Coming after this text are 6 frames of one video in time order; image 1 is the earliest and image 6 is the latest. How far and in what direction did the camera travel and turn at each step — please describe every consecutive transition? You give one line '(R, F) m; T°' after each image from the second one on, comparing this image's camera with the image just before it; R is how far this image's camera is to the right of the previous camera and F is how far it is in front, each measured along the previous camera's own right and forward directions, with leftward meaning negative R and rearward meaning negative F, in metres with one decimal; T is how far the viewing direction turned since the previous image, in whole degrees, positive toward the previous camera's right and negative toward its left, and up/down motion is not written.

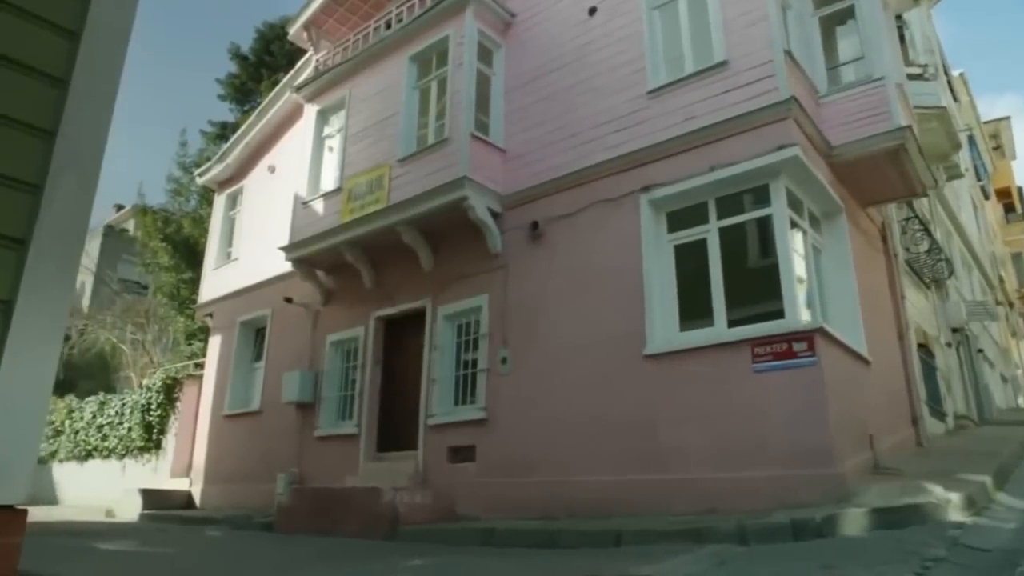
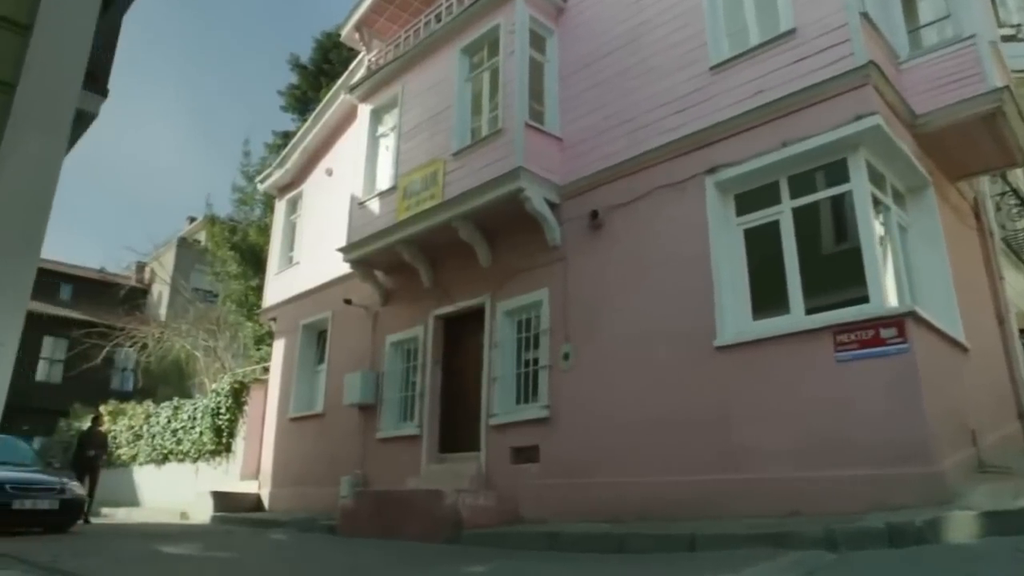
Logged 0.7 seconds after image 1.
(0.0, +0.4) m; -5°
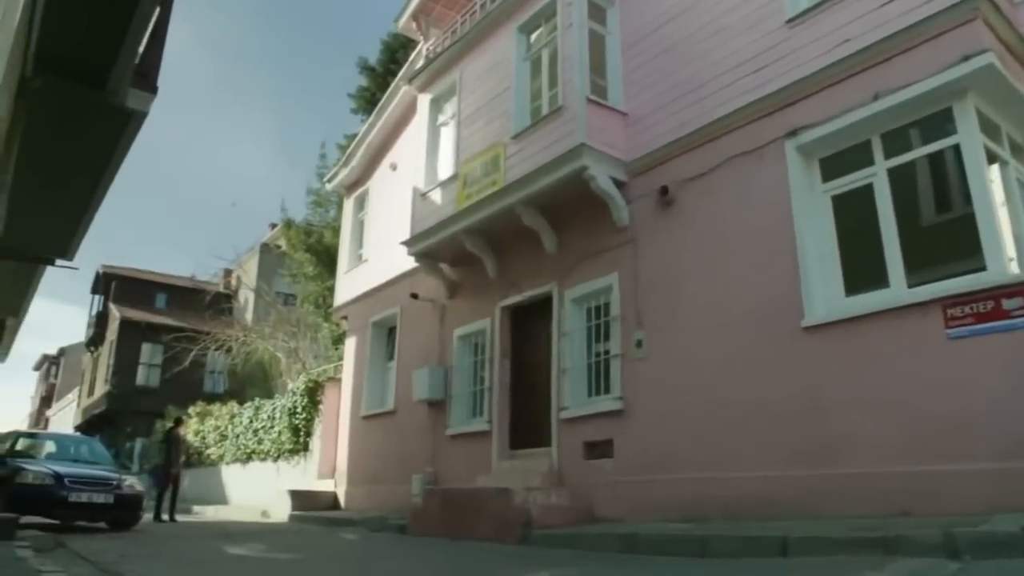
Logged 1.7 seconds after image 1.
(+0.2, +0.5) m; -6°
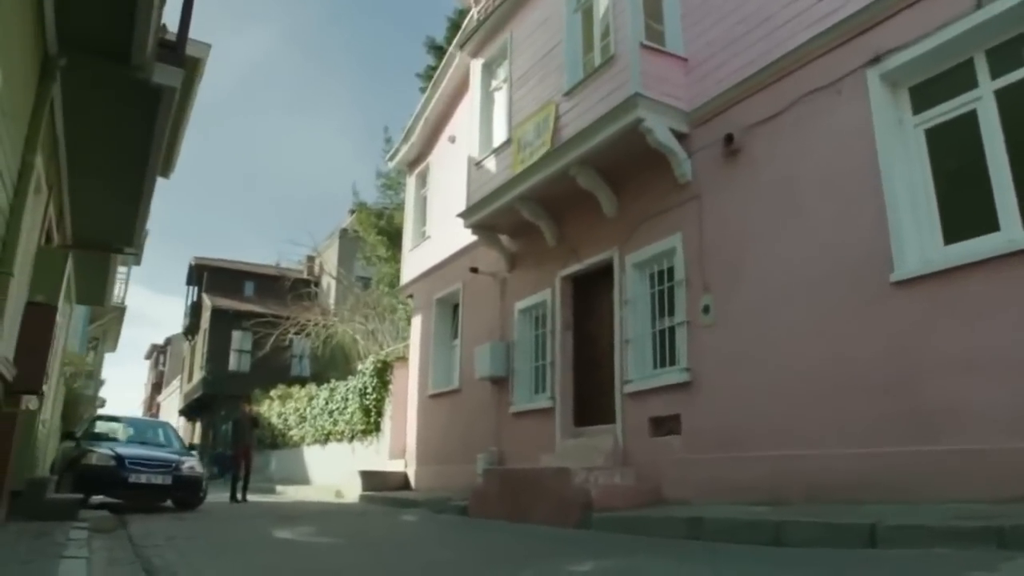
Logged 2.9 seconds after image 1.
(+0.4, +0.6) m; -7°
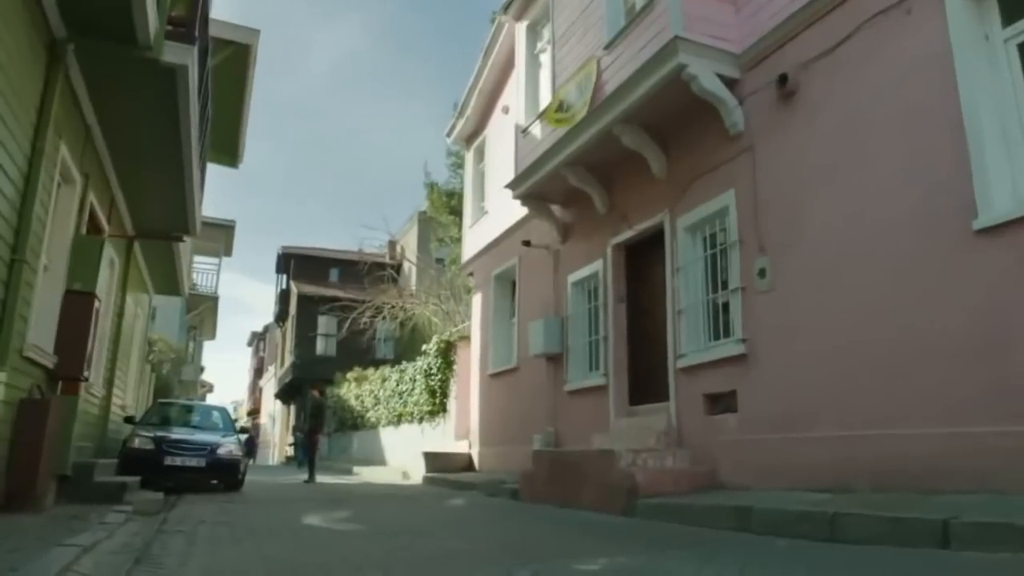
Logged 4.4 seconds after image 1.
(+0.6, +0.6) m; -7°
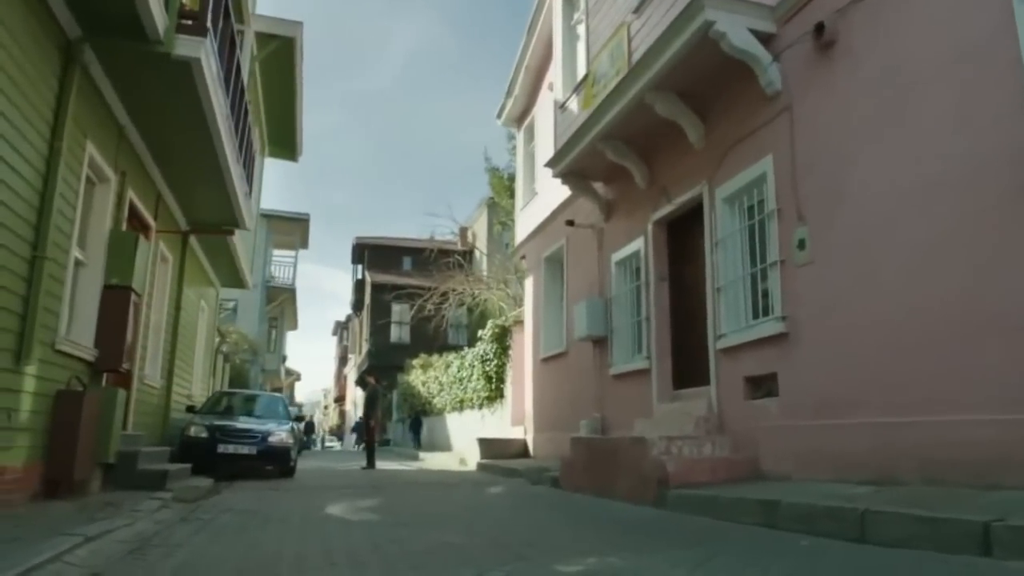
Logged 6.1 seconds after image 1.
(+0.6, +0.3) m; -7°
